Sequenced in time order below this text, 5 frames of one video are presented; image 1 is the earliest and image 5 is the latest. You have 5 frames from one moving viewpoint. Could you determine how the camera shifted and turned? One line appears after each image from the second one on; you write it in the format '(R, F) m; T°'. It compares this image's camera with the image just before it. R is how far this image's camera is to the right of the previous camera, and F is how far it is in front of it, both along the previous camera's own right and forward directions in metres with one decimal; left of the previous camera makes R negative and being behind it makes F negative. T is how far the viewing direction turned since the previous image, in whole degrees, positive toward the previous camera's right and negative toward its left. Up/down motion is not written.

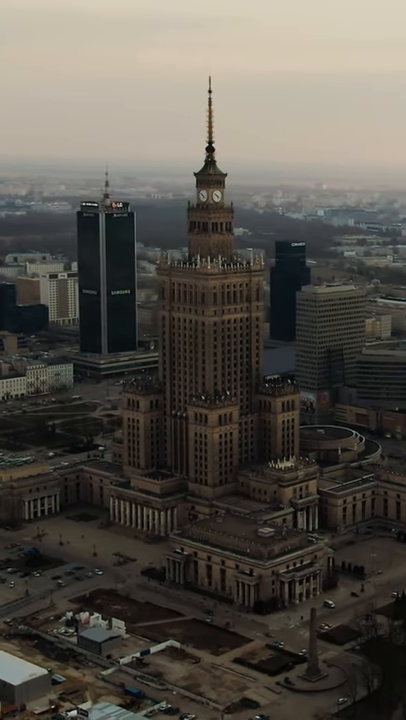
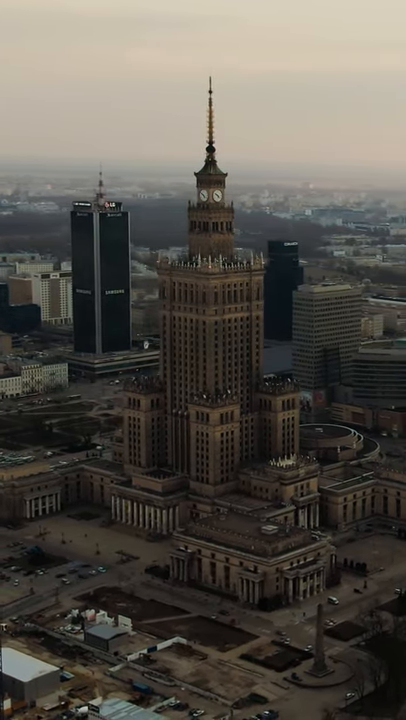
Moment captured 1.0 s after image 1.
(-1.0, -0.5) m; +1°
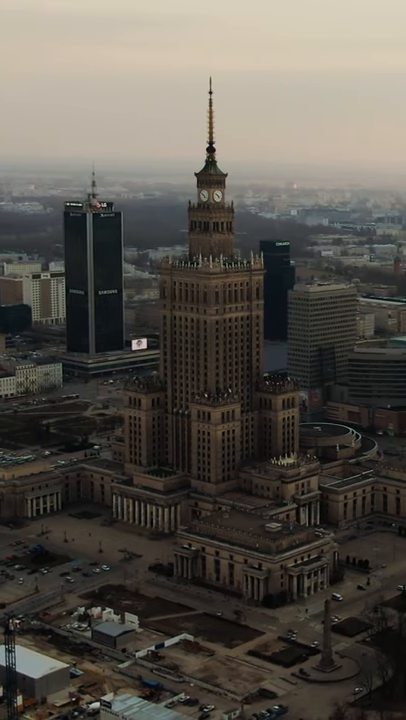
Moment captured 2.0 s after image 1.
(-1.1, -0.5) m; +1°
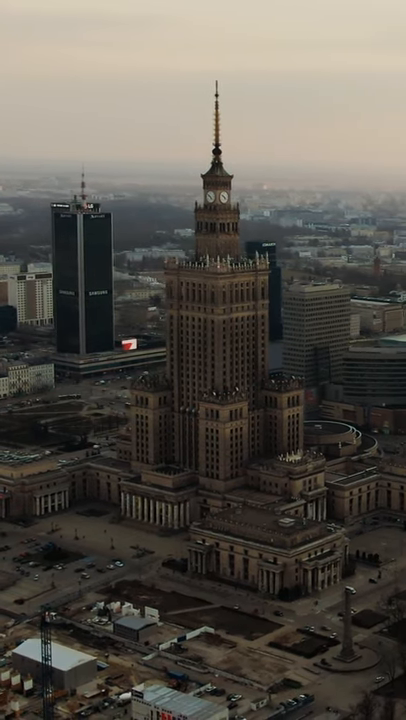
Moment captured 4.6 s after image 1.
(-2.6, -1.3) m; +1°
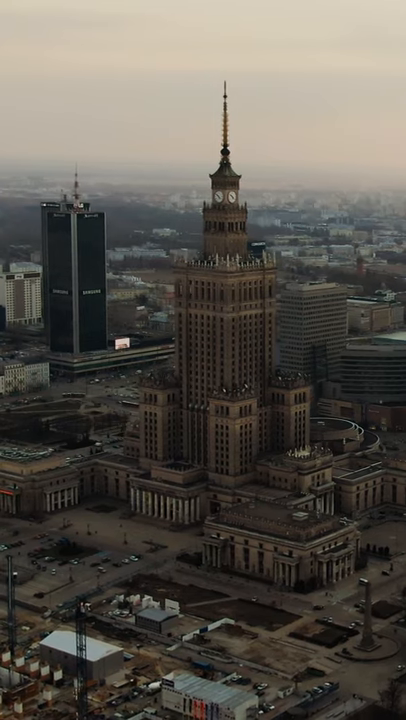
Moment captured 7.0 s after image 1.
(-2.5, -1.4) m; +1°
